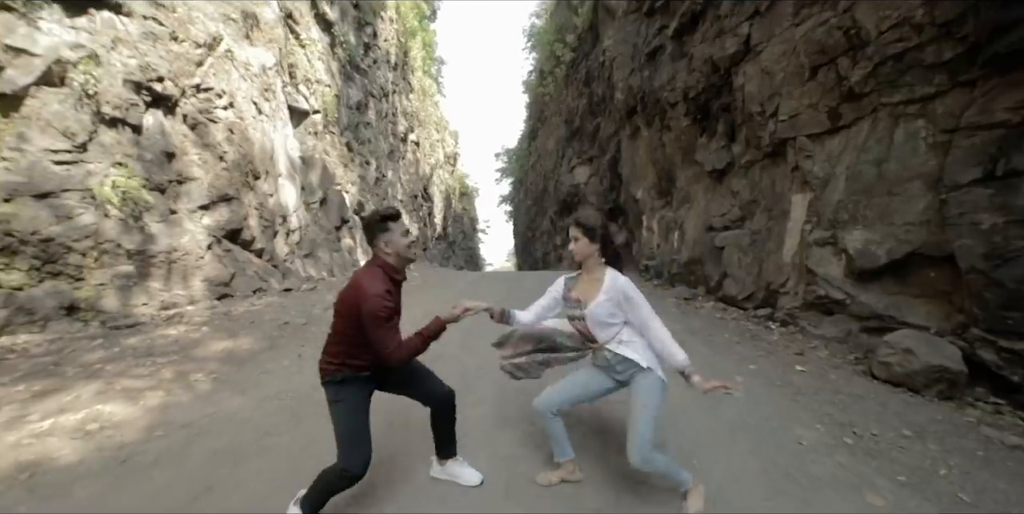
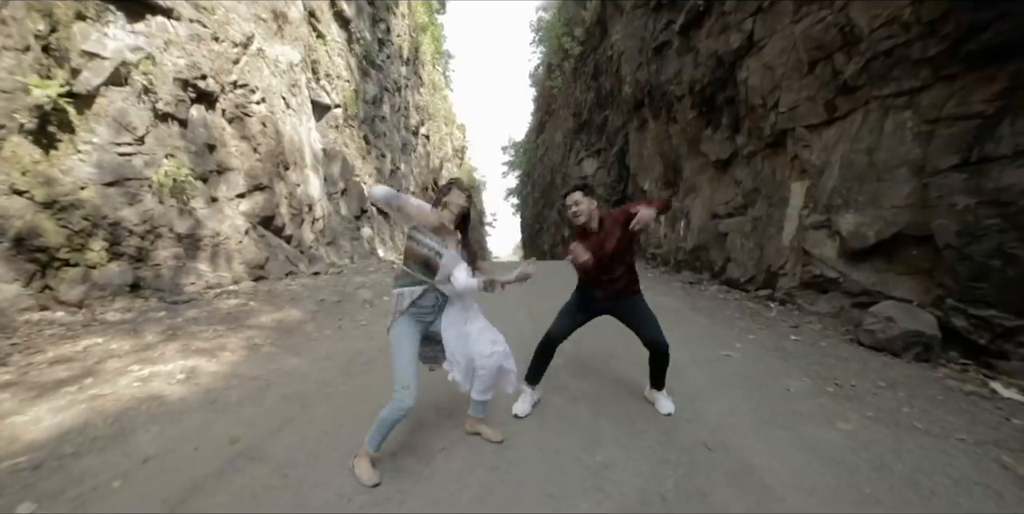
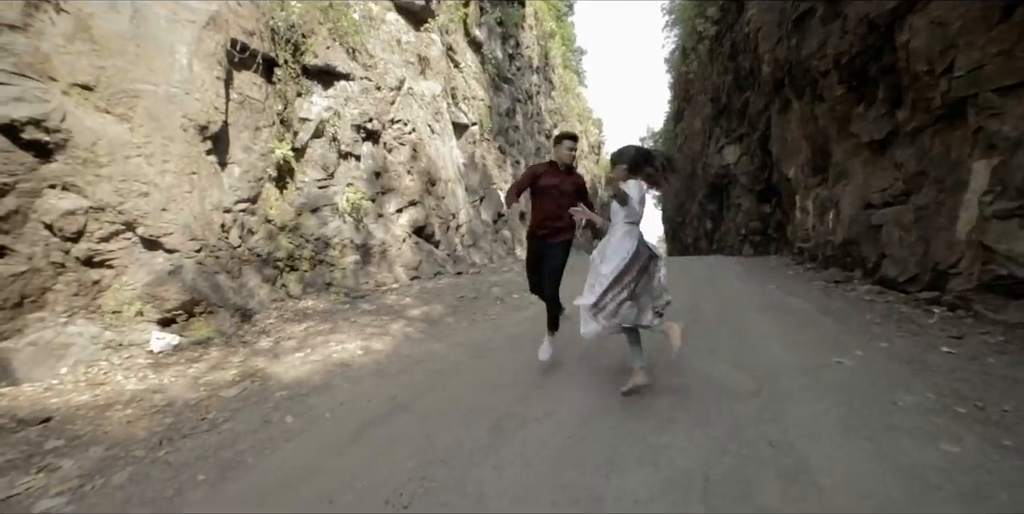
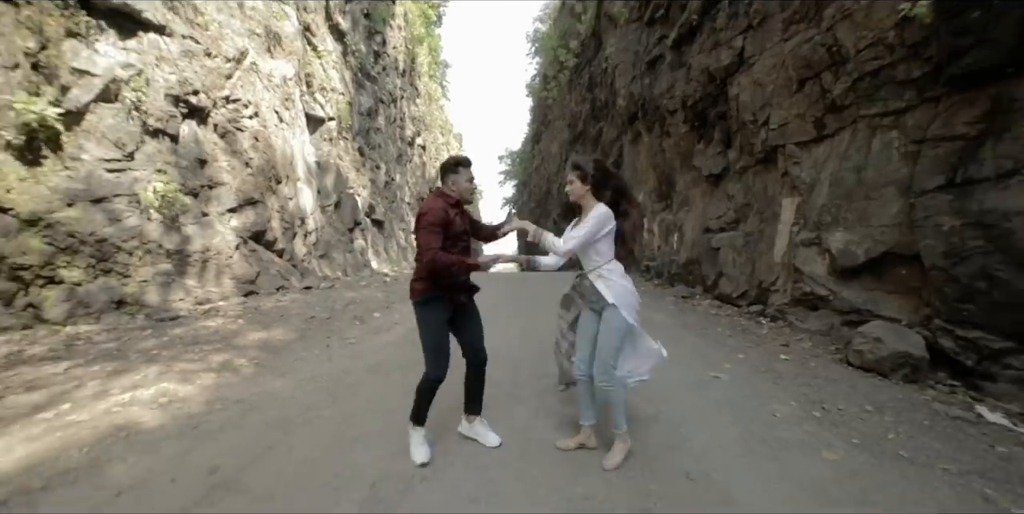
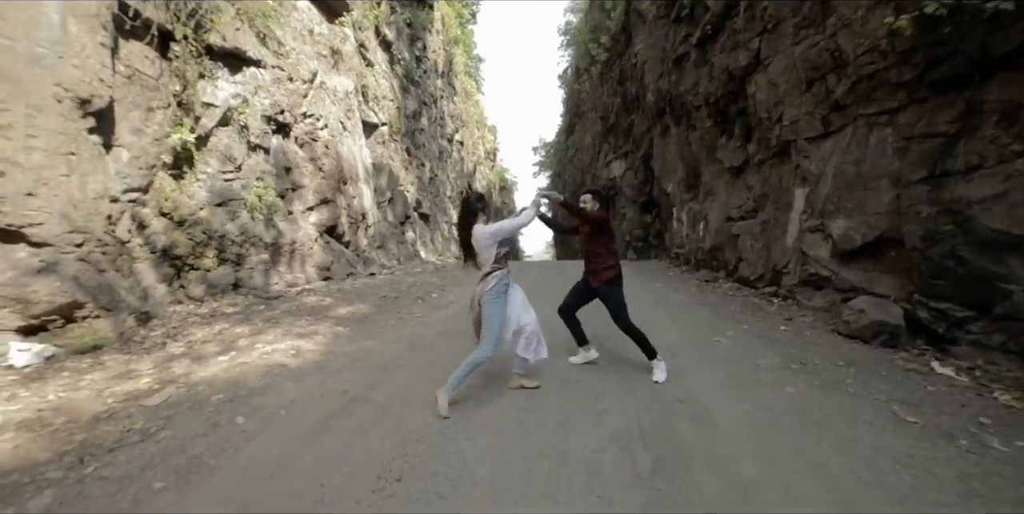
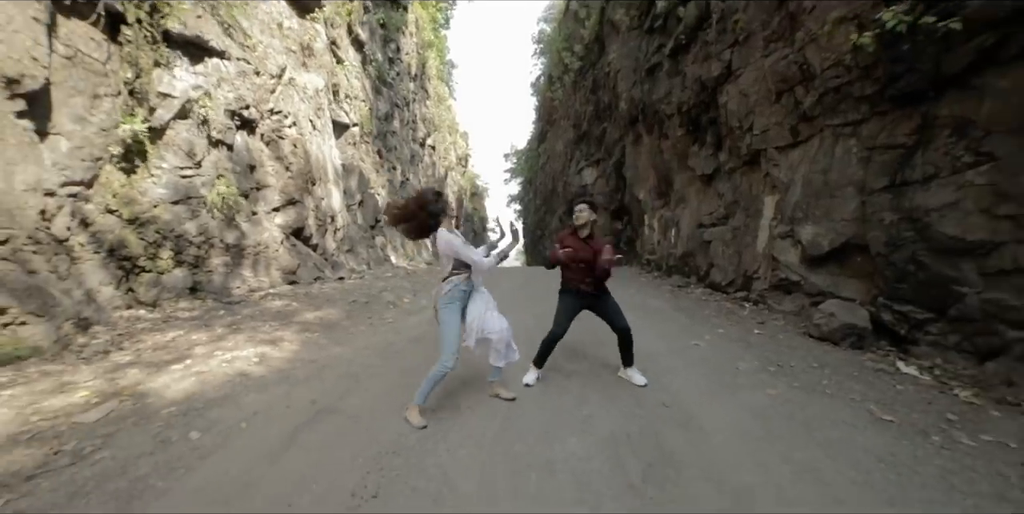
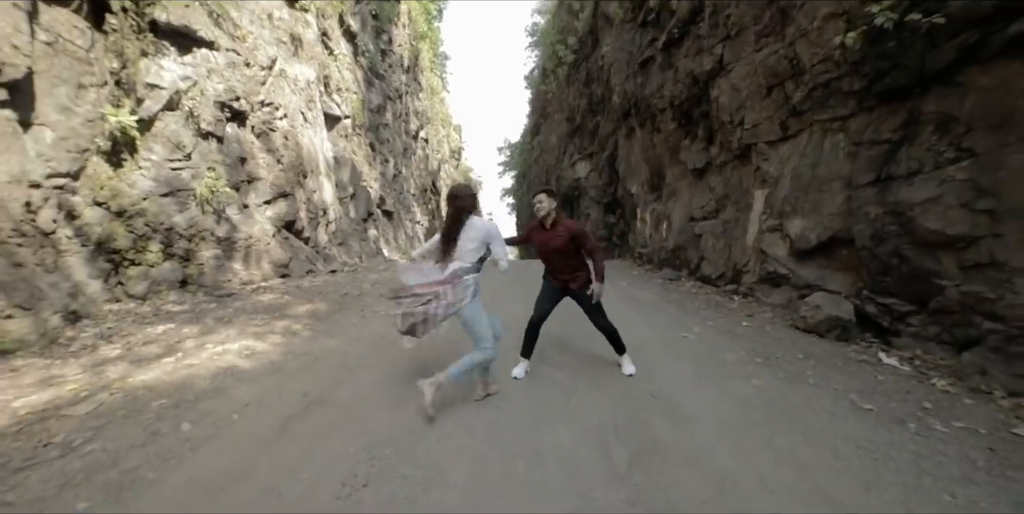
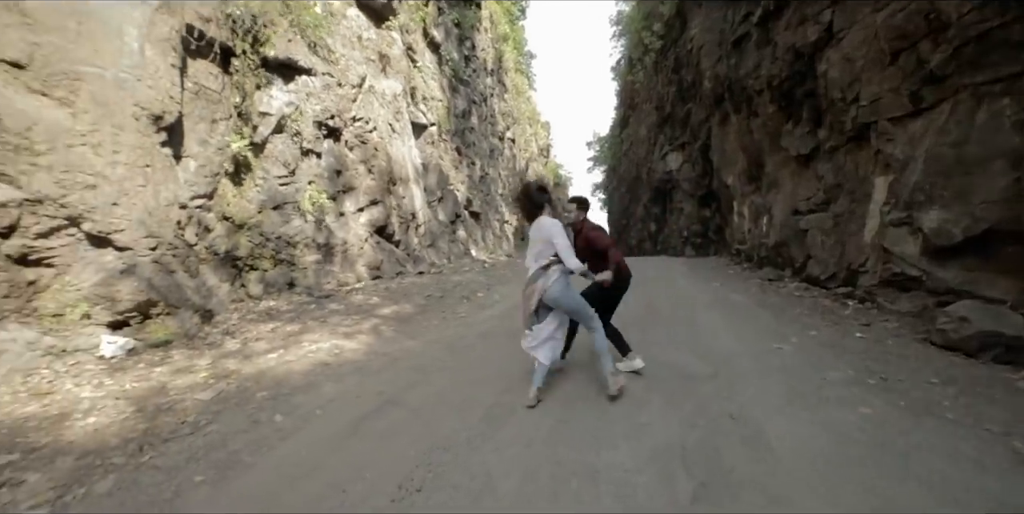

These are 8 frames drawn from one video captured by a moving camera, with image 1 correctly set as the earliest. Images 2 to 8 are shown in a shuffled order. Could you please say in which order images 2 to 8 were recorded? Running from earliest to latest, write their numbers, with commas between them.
4, 7, 2, 6, 5, 8, 3
